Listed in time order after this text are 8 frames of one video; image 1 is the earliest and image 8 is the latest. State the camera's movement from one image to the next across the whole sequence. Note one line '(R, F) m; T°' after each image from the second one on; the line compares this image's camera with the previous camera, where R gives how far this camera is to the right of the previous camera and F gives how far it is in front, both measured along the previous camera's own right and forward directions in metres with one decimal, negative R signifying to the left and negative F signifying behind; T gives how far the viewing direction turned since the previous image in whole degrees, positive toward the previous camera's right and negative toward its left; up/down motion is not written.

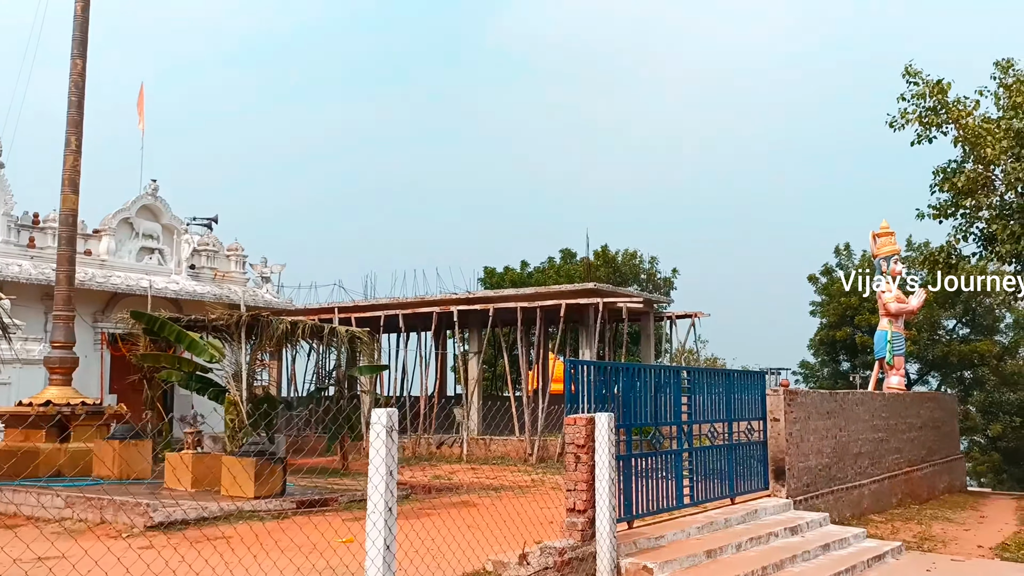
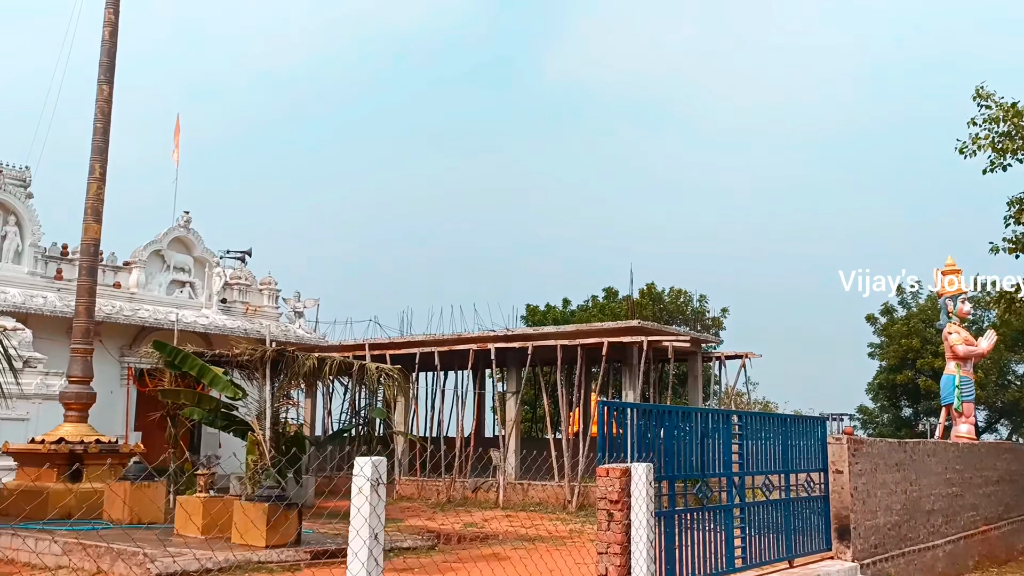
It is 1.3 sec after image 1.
(+0.1, +0.7) m; -3°
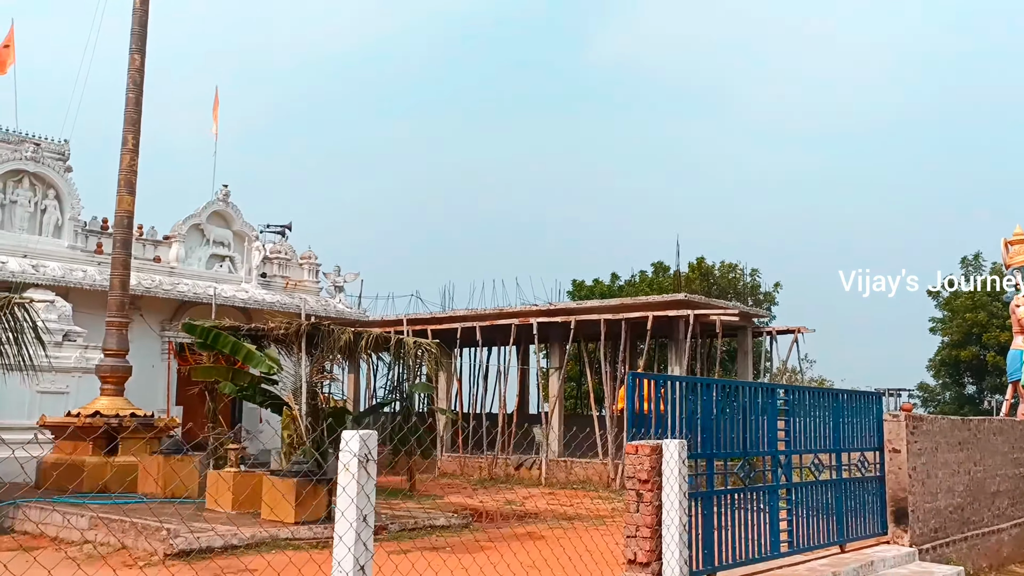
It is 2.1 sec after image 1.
(+0.2, +0.4) m; -3°
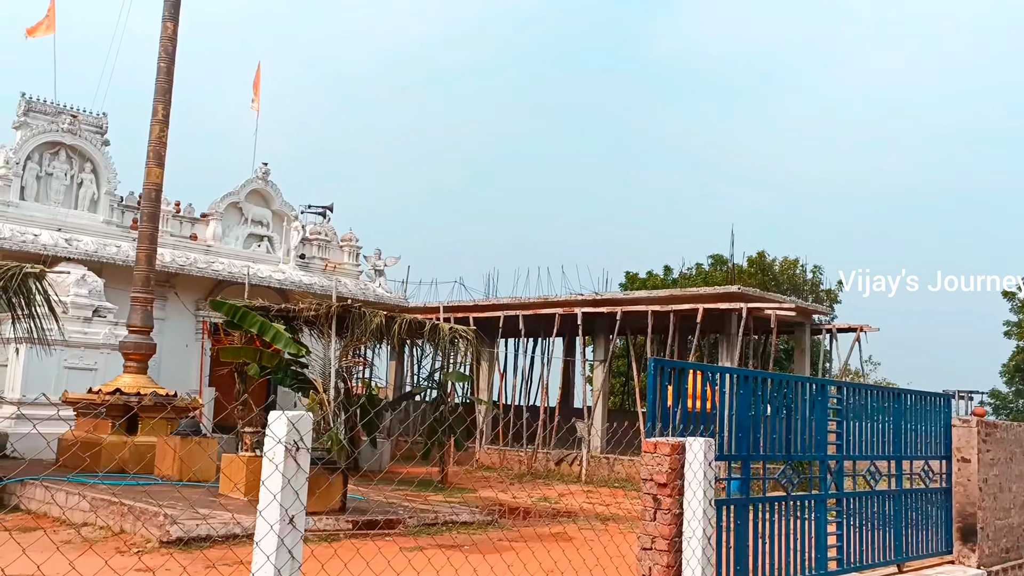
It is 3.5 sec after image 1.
(+0.2, +0.6) m; -4°
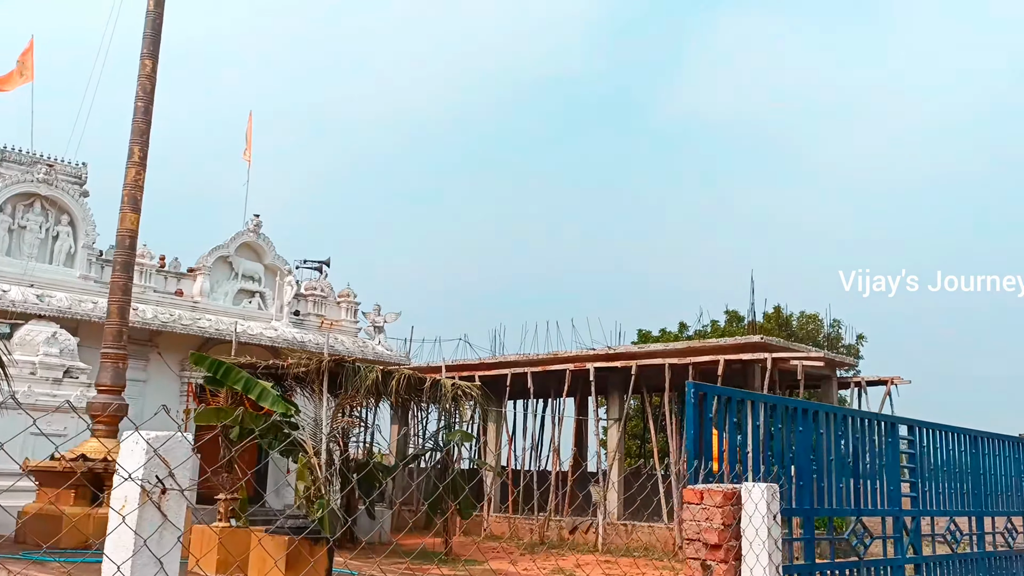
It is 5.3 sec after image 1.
(0.0, +0.9) m; 0°
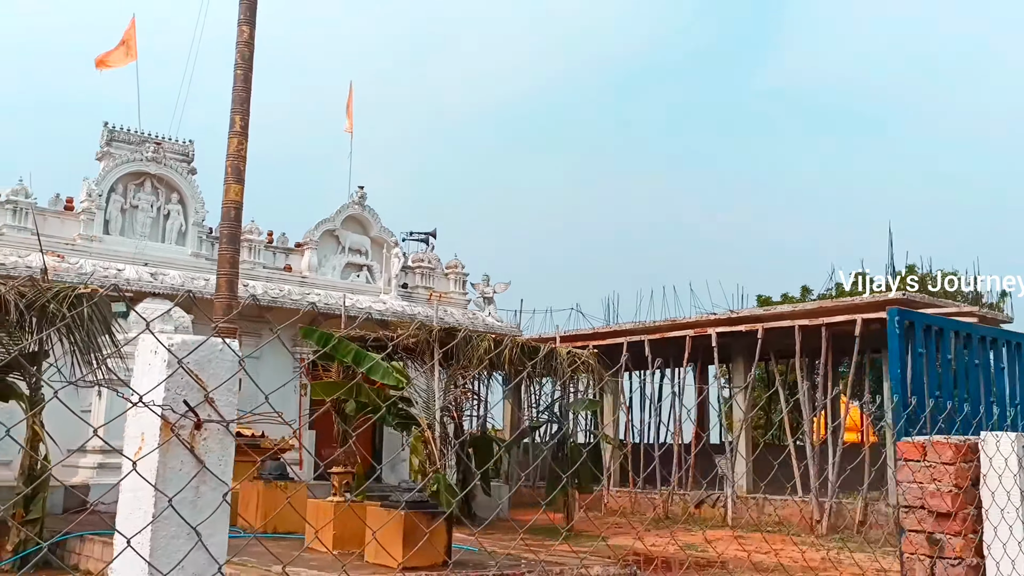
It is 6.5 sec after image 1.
(-0.1, +0.6) m; -7°
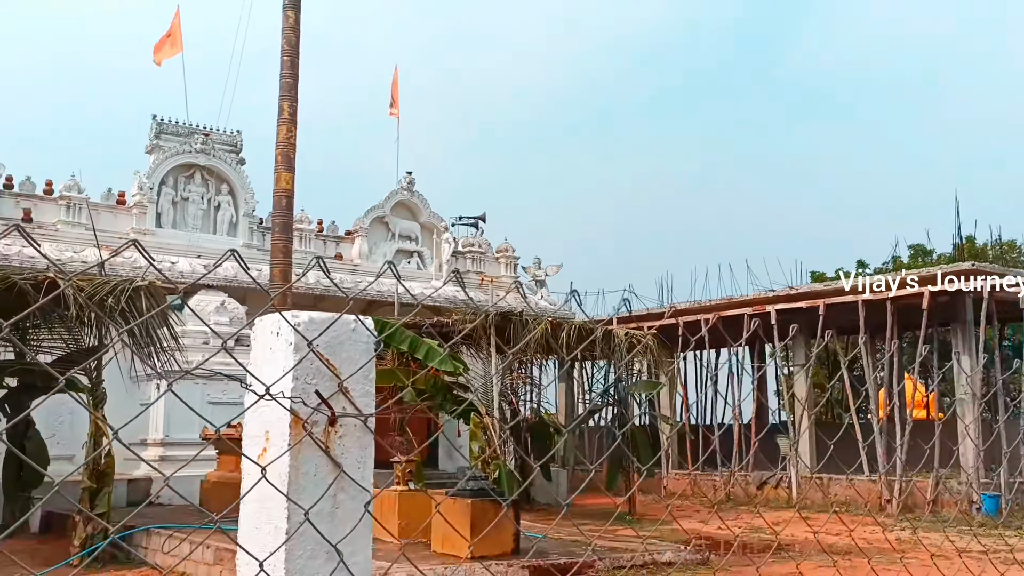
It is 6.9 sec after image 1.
(-0.1, +0.2) m; -3°
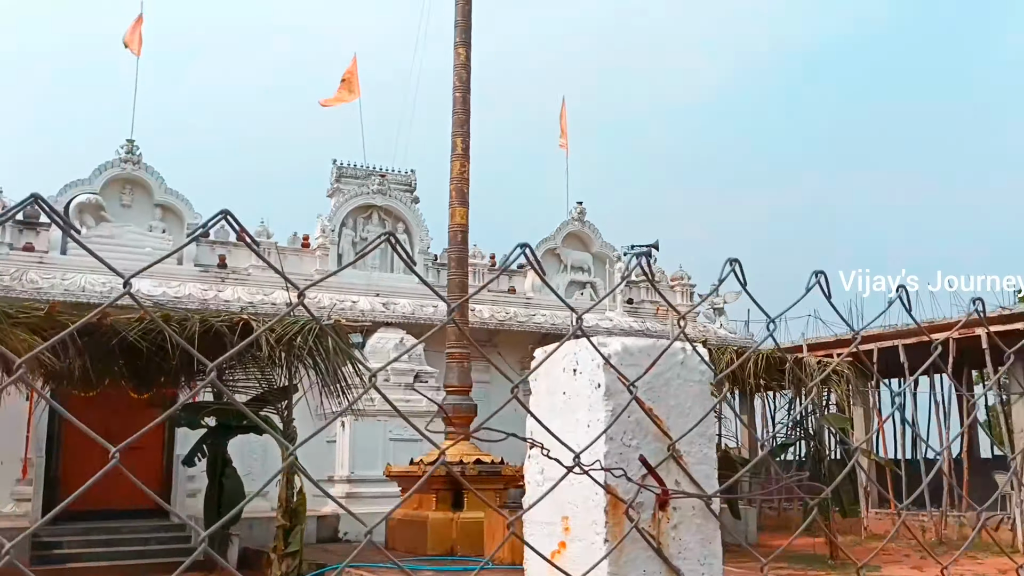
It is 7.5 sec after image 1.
(-0.1, +0.3) m; -10°
